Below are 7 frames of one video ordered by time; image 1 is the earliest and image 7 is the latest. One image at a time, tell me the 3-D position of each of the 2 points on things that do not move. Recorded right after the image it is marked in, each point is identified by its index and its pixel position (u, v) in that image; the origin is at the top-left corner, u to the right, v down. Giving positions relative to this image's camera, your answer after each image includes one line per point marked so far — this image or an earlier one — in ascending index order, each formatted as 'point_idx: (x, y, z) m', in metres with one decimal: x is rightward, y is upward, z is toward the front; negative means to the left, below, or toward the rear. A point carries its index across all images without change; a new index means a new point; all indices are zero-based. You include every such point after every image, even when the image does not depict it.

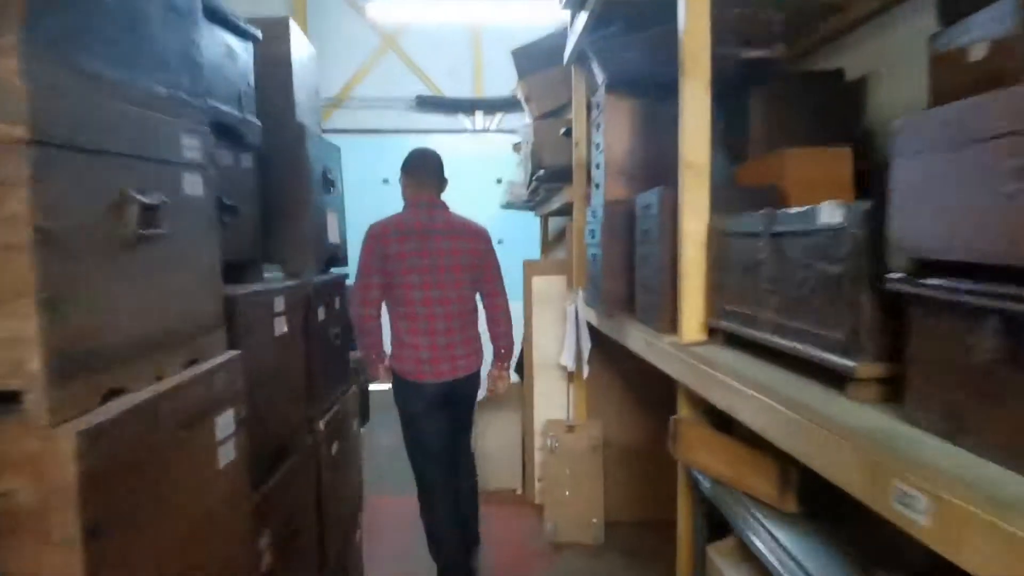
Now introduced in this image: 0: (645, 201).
0: (+0.4, +0.2, +1.8) m
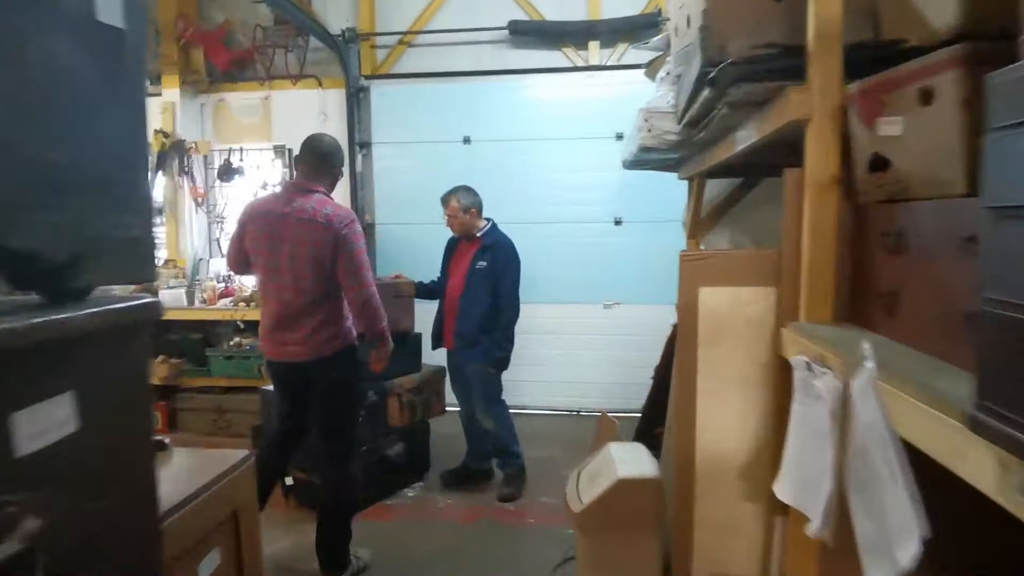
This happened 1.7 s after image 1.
0: (+0.5, +0.1, 0.0) m
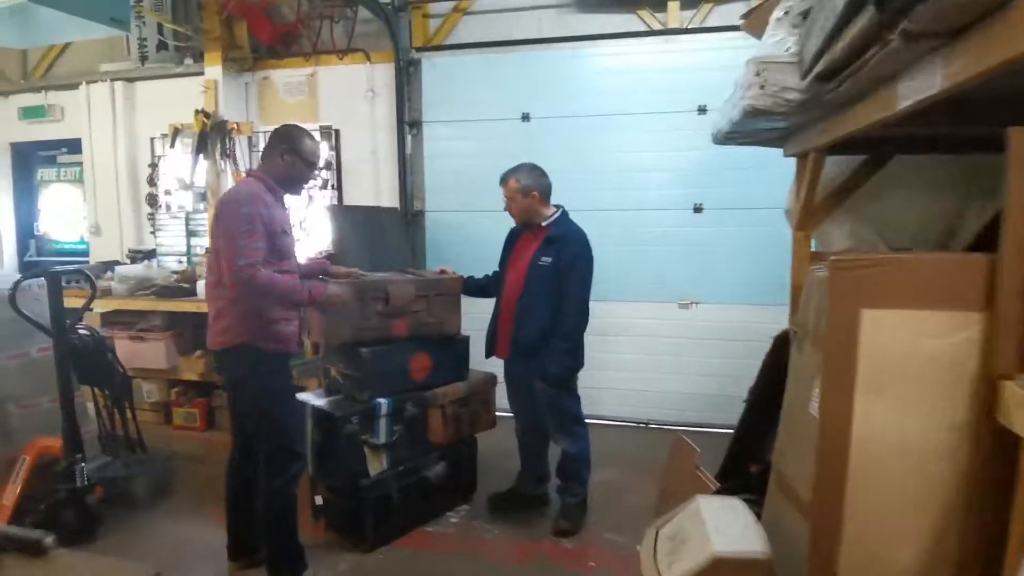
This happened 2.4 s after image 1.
0: (+0.4, +0.1, -0.5) m
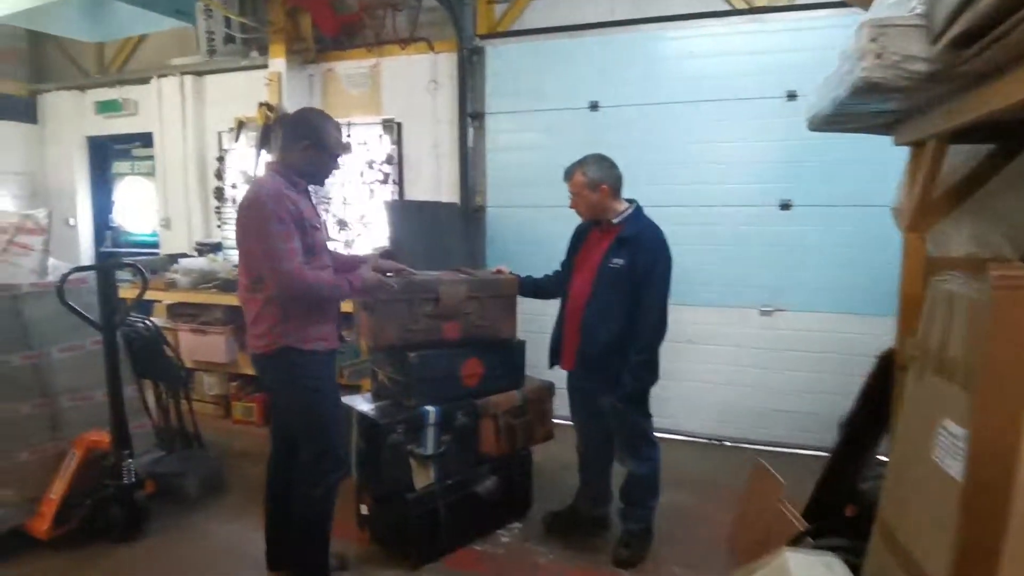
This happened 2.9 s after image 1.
0: (+0.3, 0.0, -0.7) m
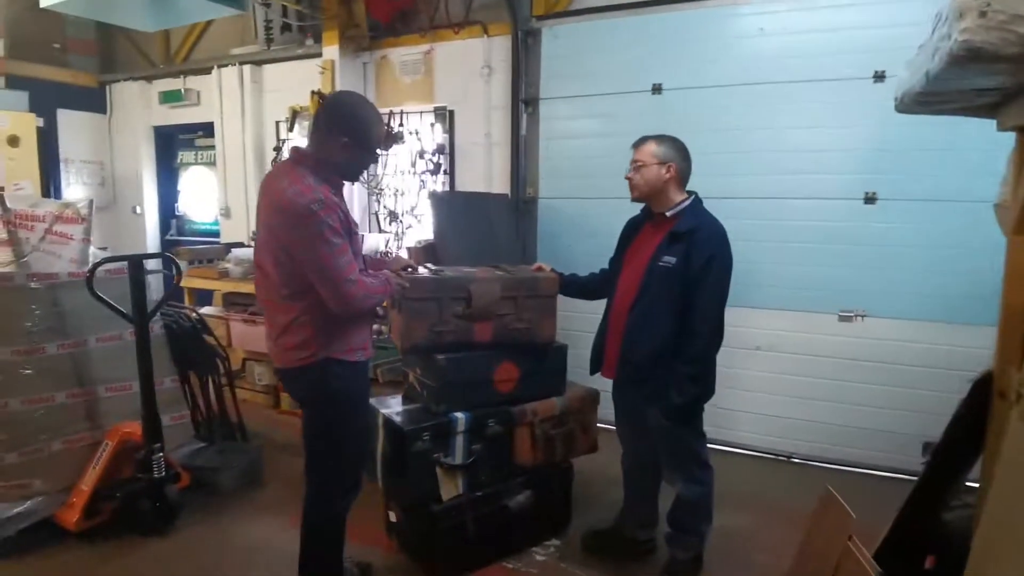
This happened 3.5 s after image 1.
0: (+0.1, 0.0, -1.0) m
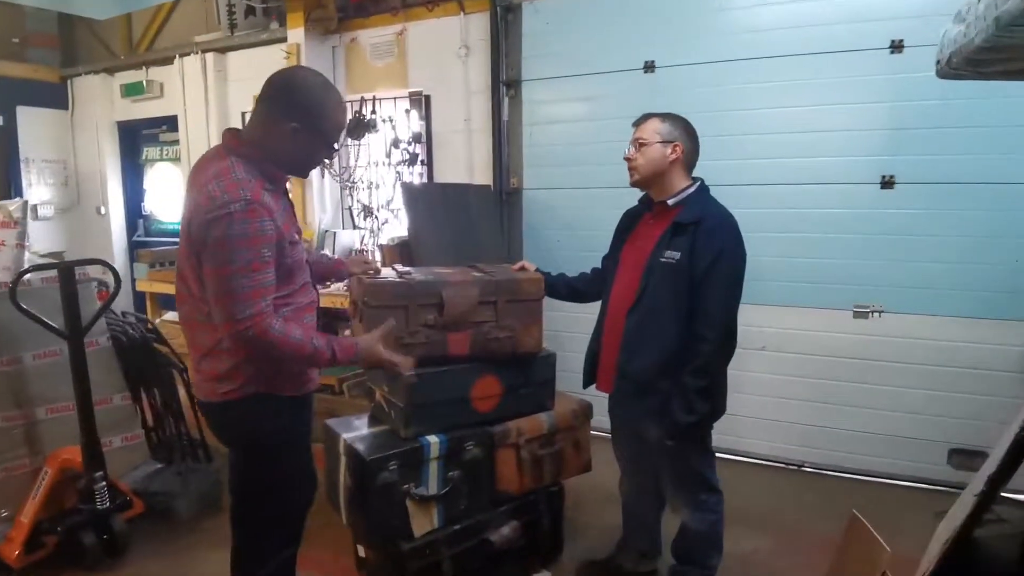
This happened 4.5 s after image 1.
0: (+0.1, 0.0, -1.3) m
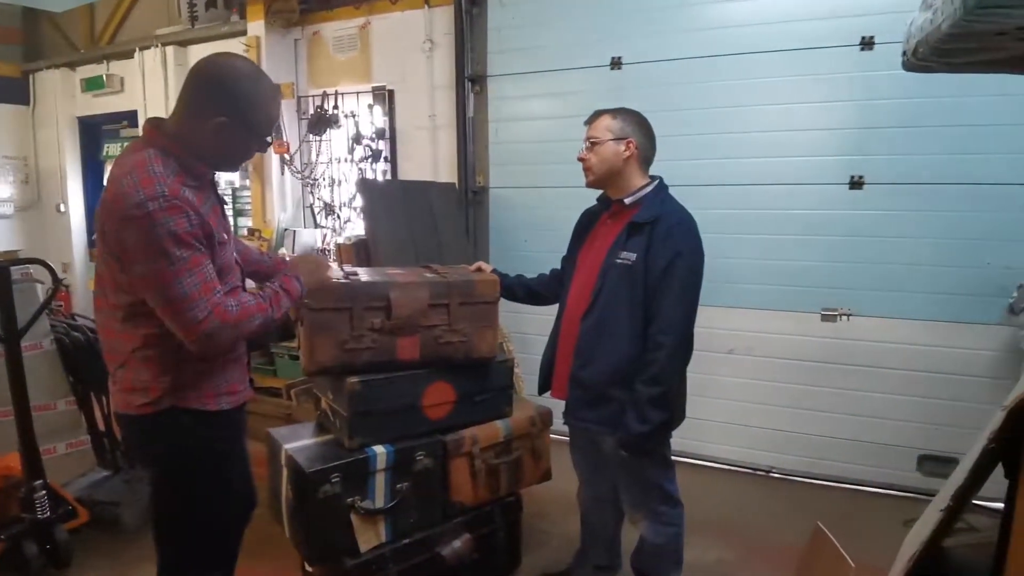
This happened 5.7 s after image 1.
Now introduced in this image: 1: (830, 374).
0: (0.0, 0.0, -1.4) m
1: (+1.4, -0.4, +3.0) m
